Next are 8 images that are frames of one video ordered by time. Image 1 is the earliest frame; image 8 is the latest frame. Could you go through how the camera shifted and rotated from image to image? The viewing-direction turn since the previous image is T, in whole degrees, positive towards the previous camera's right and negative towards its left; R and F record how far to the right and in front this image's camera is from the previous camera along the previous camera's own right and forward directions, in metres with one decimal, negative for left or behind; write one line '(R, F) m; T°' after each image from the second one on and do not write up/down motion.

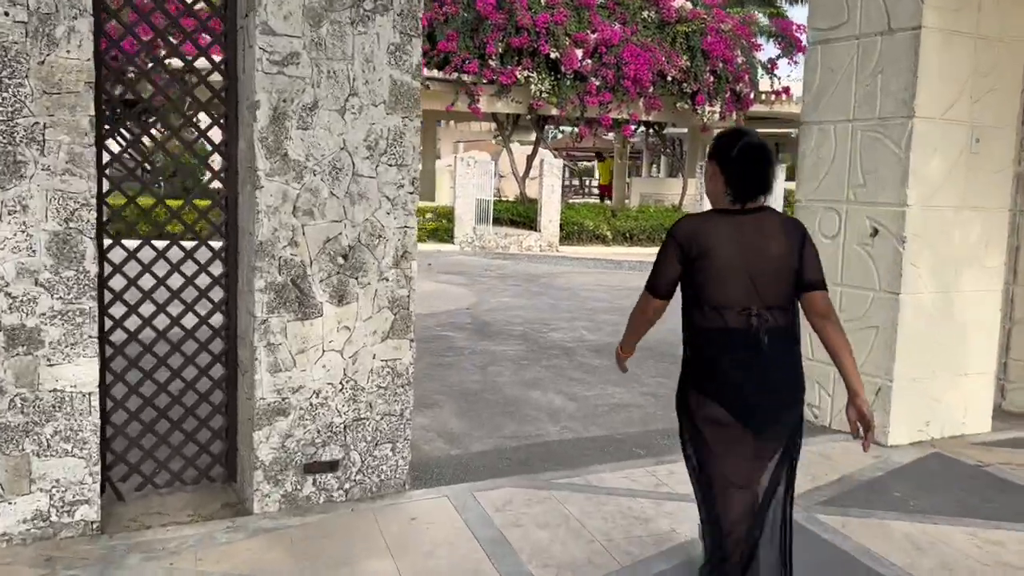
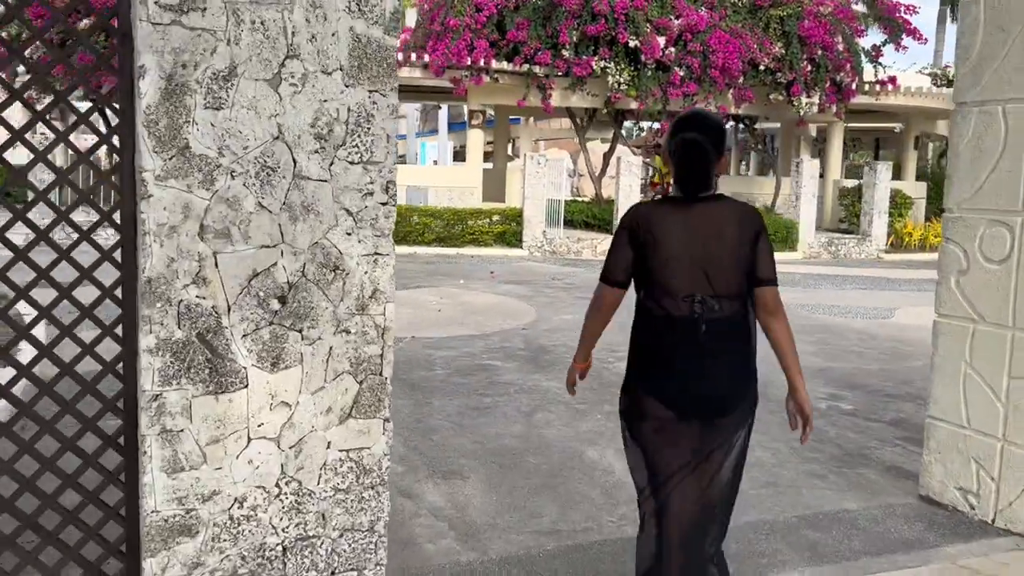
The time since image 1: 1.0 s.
(+0.2, +1.3) m; -5°
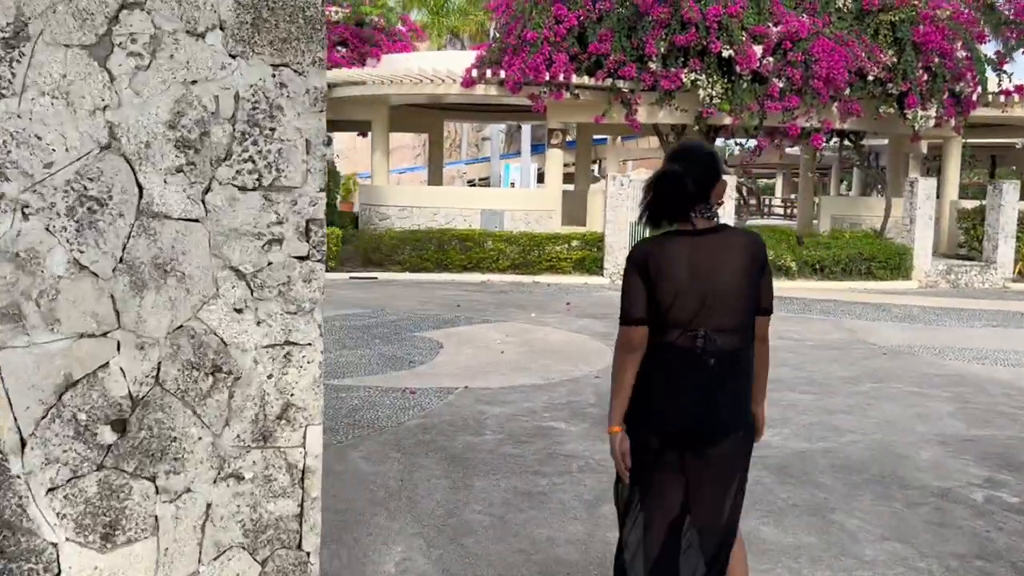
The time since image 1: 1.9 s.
(+0.1, +1.1) m; -6°
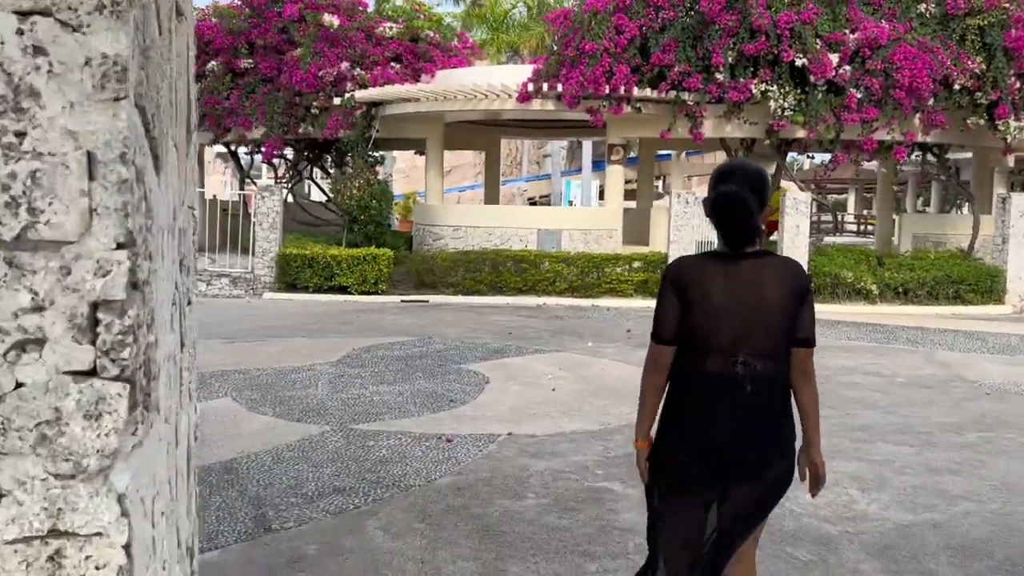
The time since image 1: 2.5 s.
(+0.1, +0.7) m; -4°
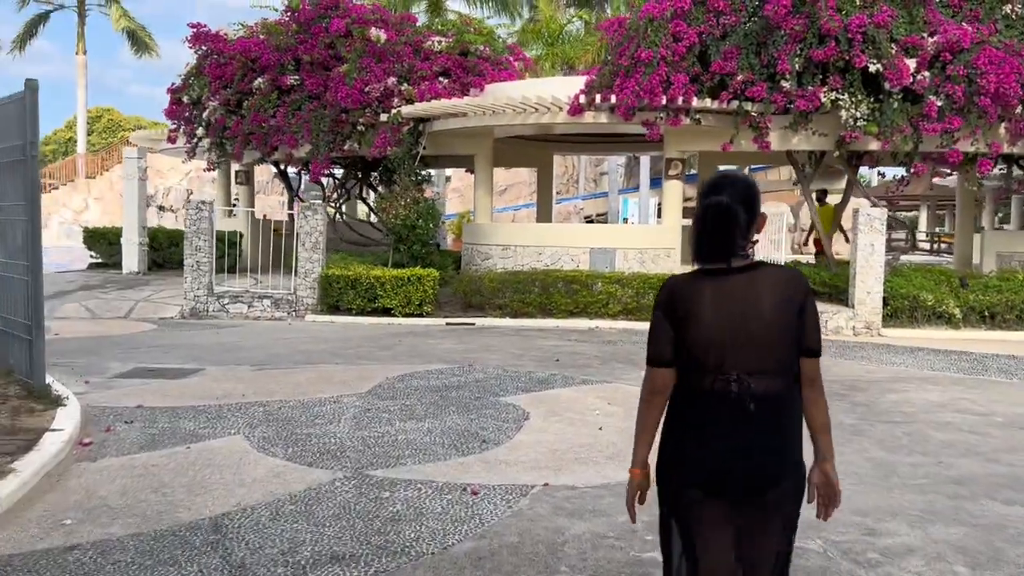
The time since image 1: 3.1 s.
(+0.1, +0.8) m; -4°
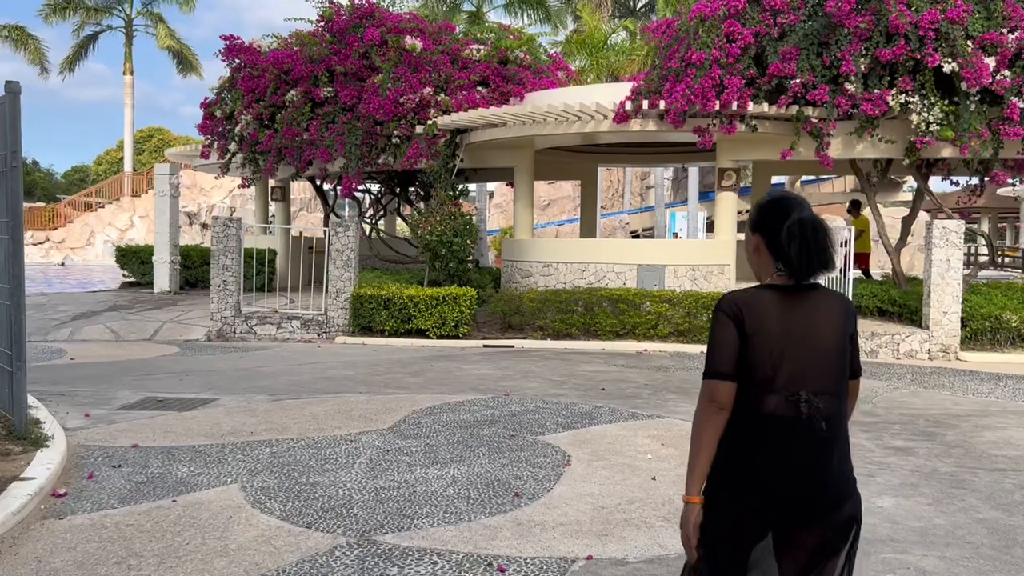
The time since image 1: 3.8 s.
(+0.1, +0.9) m; -3°
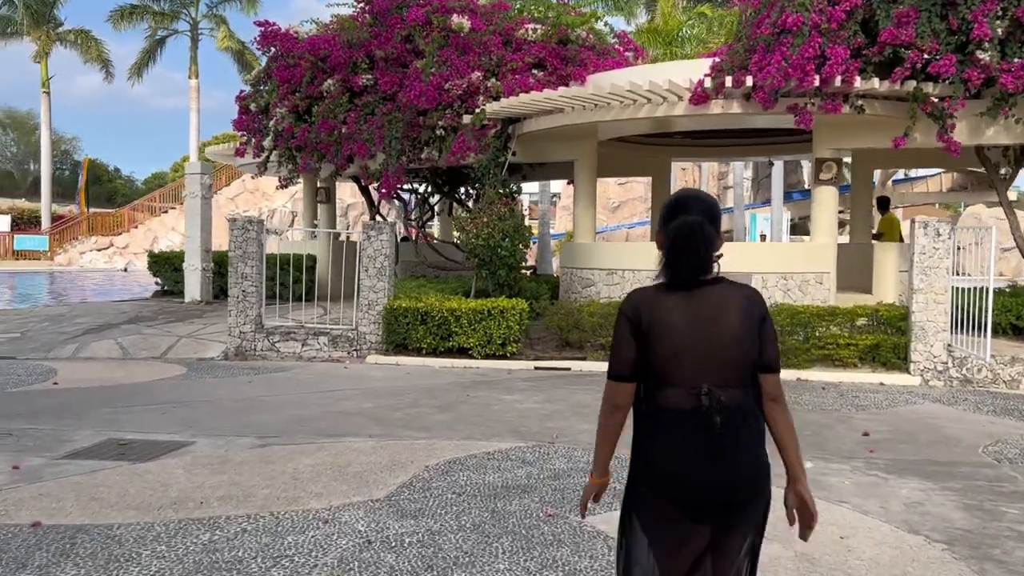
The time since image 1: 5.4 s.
(+0.2, +1.9) m; -5°
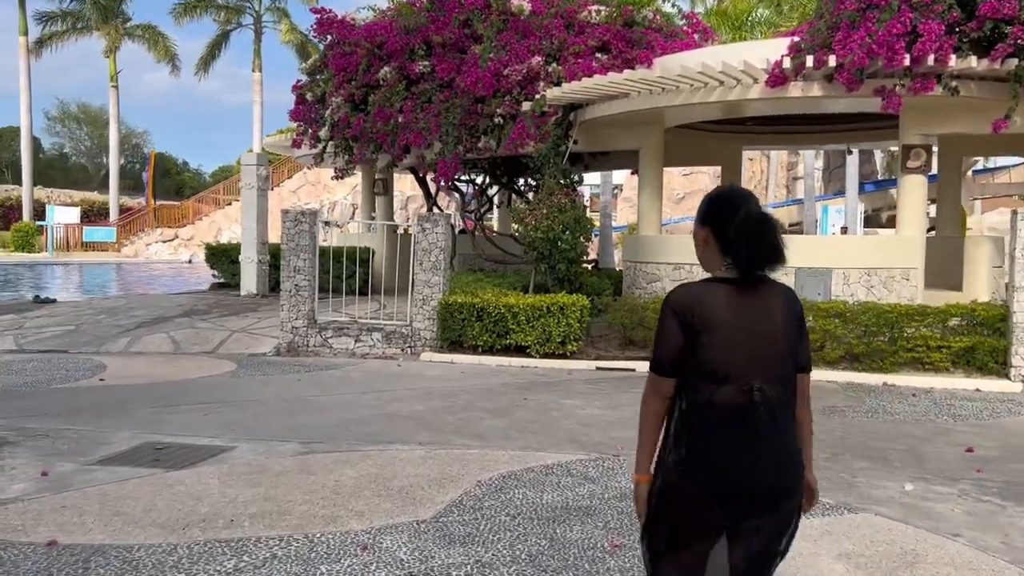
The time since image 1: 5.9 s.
(0.0, +0.6) m; -4°
